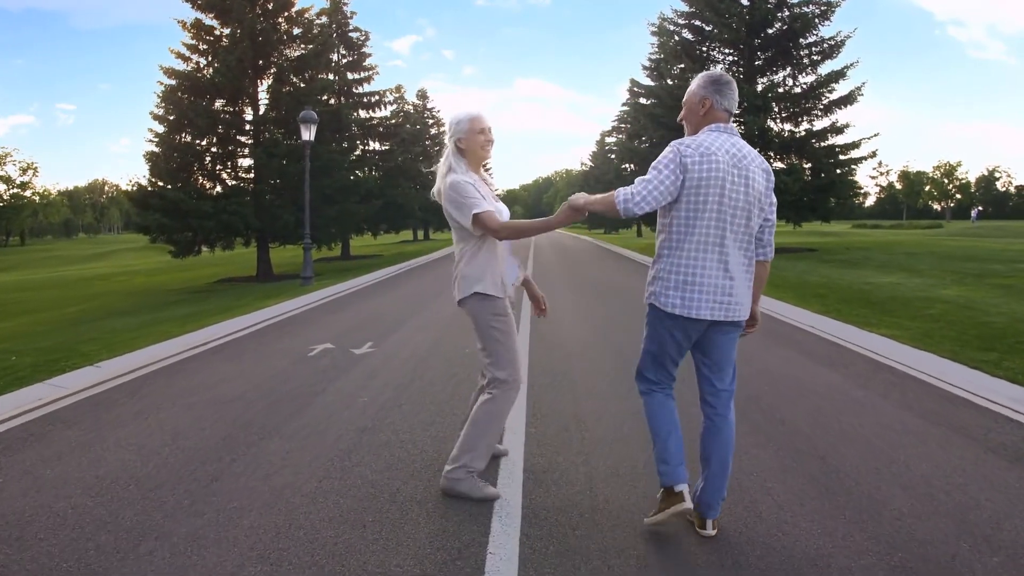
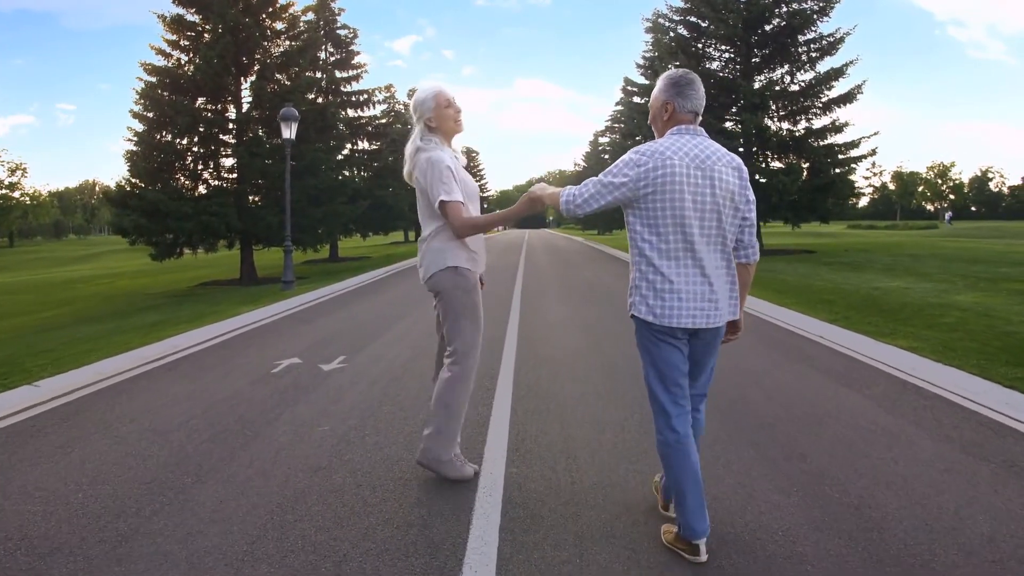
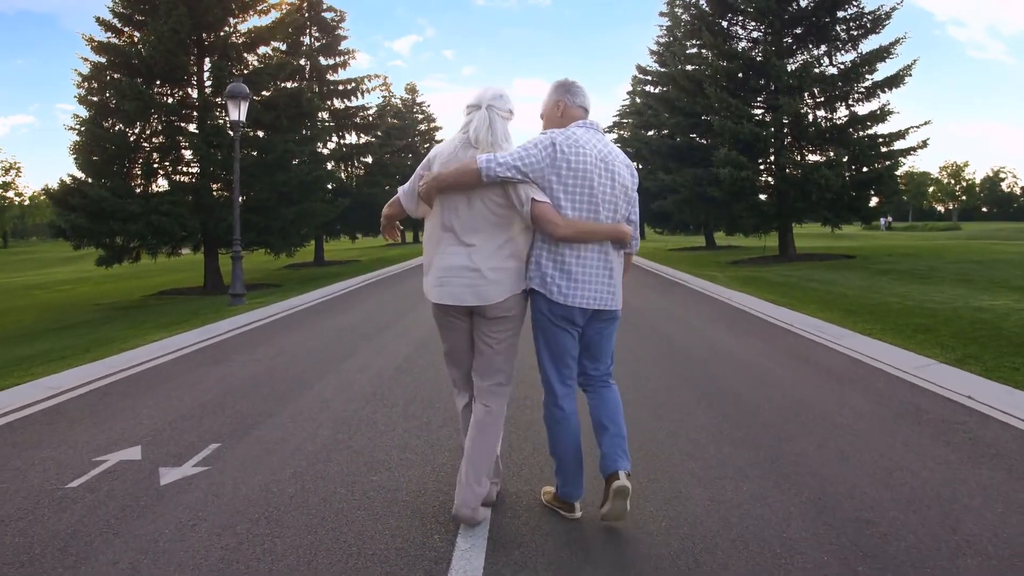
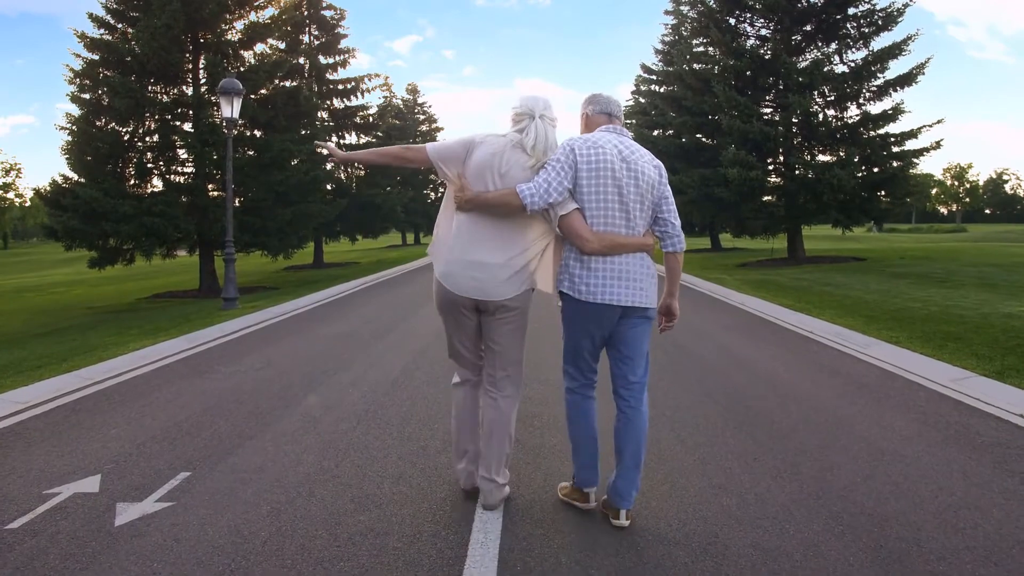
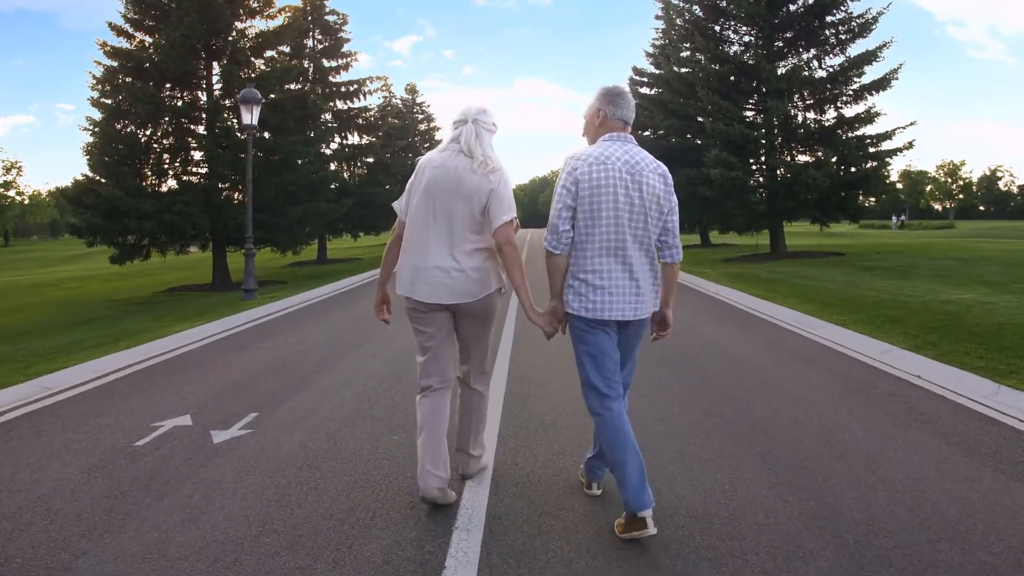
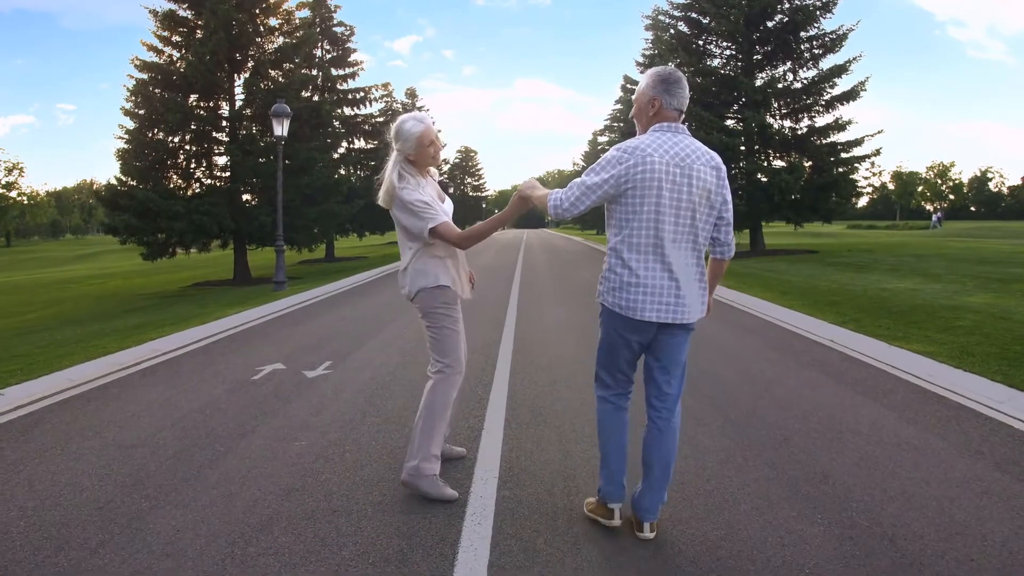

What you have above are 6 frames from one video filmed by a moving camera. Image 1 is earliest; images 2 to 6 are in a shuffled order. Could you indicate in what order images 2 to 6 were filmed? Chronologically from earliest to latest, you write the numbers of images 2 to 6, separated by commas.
2, 6, 5, 3, 4
